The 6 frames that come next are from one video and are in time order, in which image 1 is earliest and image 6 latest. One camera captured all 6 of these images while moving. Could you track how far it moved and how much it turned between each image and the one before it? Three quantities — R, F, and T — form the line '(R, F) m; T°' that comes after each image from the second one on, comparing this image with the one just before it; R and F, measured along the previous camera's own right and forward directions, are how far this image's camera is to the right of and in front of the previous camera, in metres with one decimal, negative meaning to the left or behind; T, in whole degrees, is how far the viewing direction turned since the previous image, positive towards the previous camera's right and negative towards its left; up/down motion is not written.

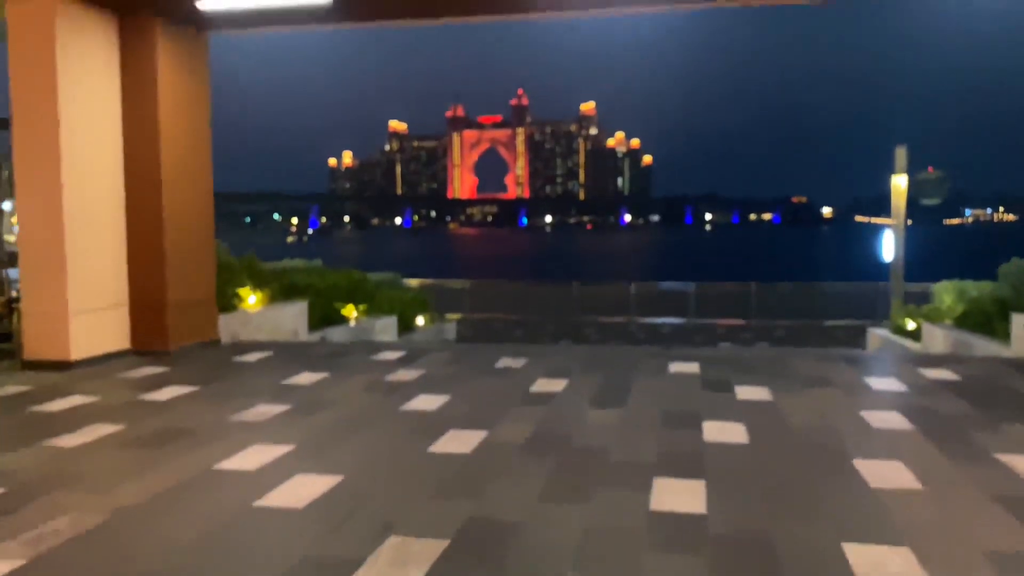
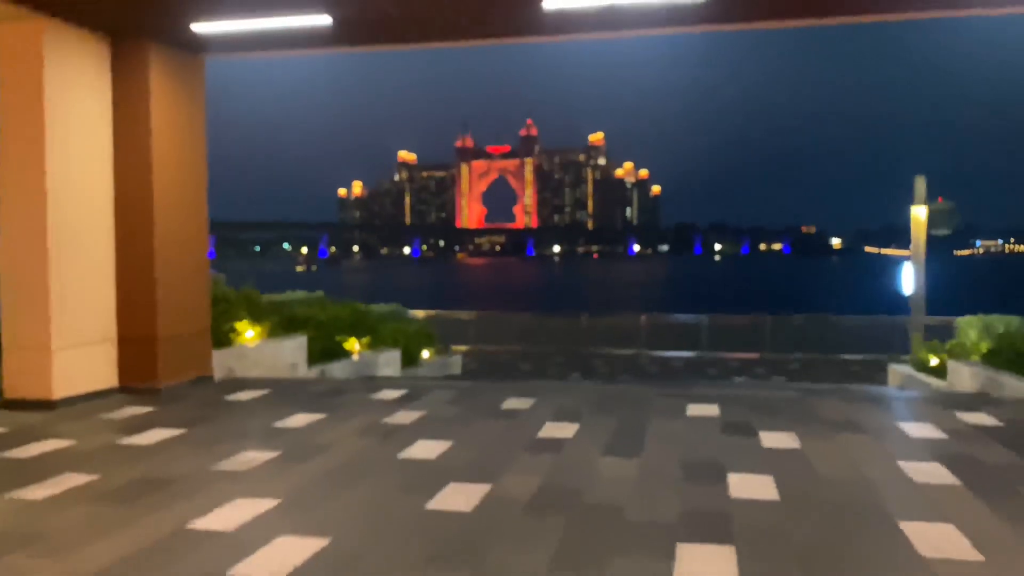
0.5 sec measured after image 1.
(0.0, +0.4) m; -1°
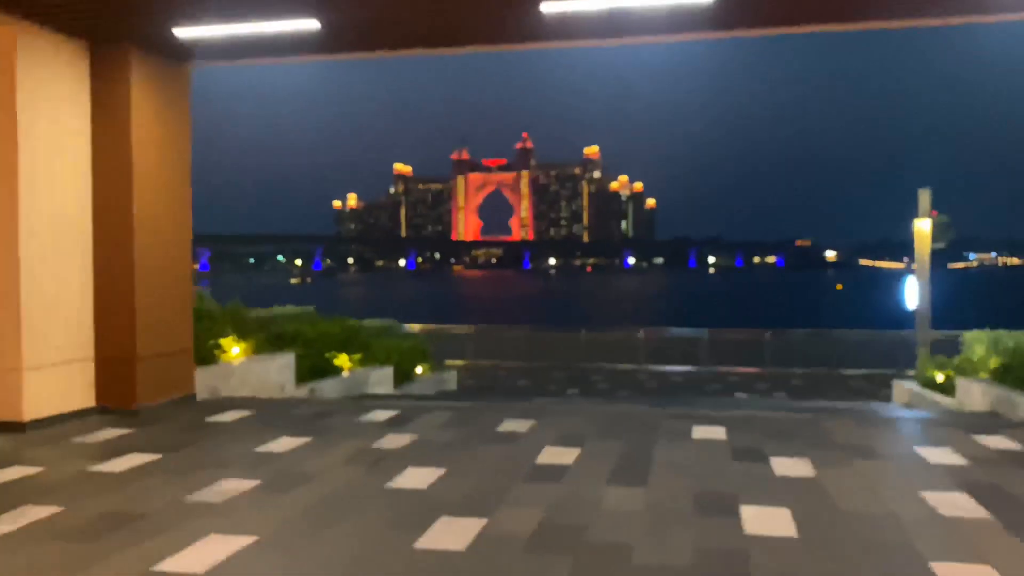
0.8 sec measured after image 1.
(0.0, +0.3) m; 0°
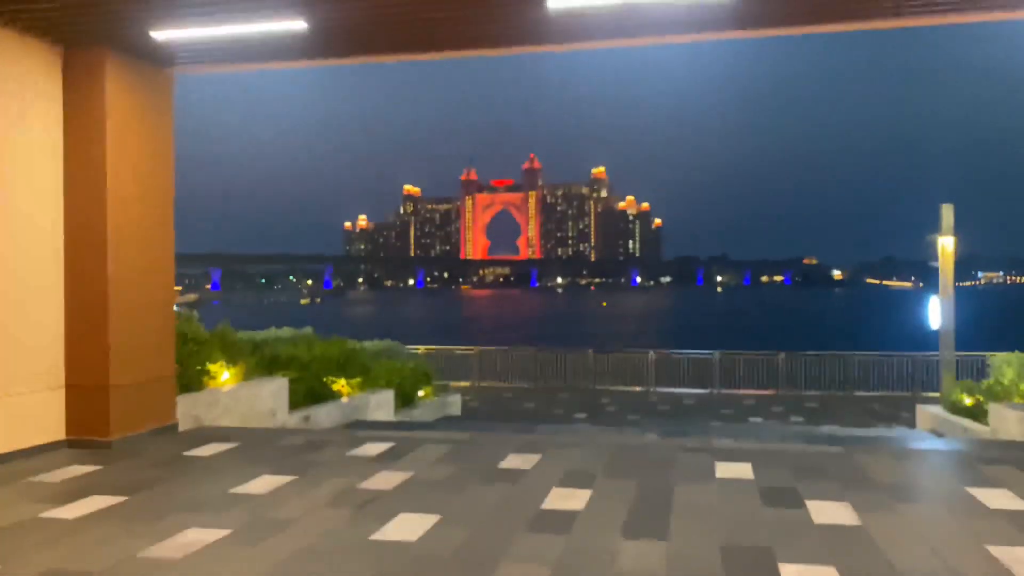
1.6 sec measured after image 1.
(0.0, +0.5) m; 0°
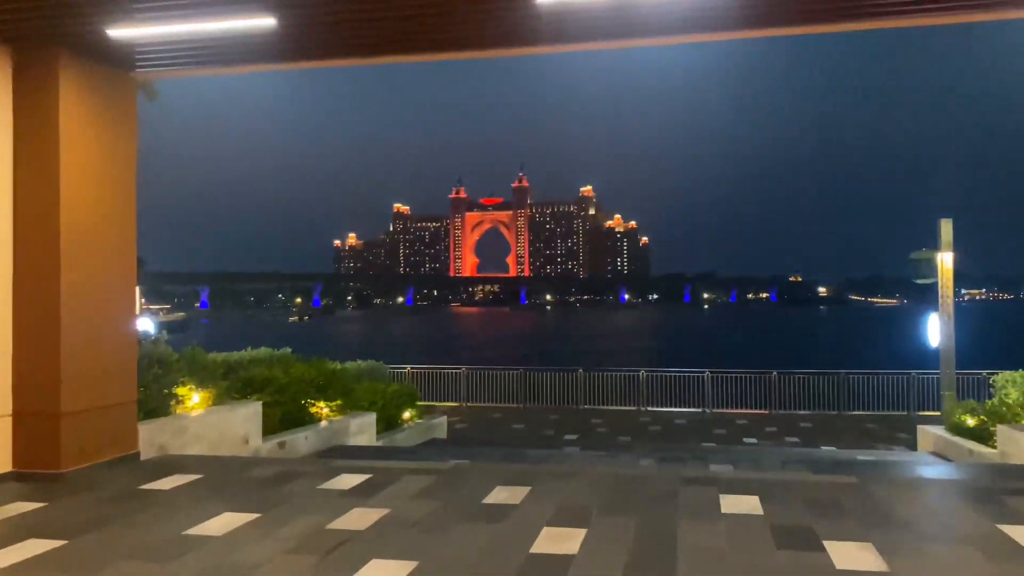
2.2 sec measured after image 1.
(0.0, +0.4) m; +1°
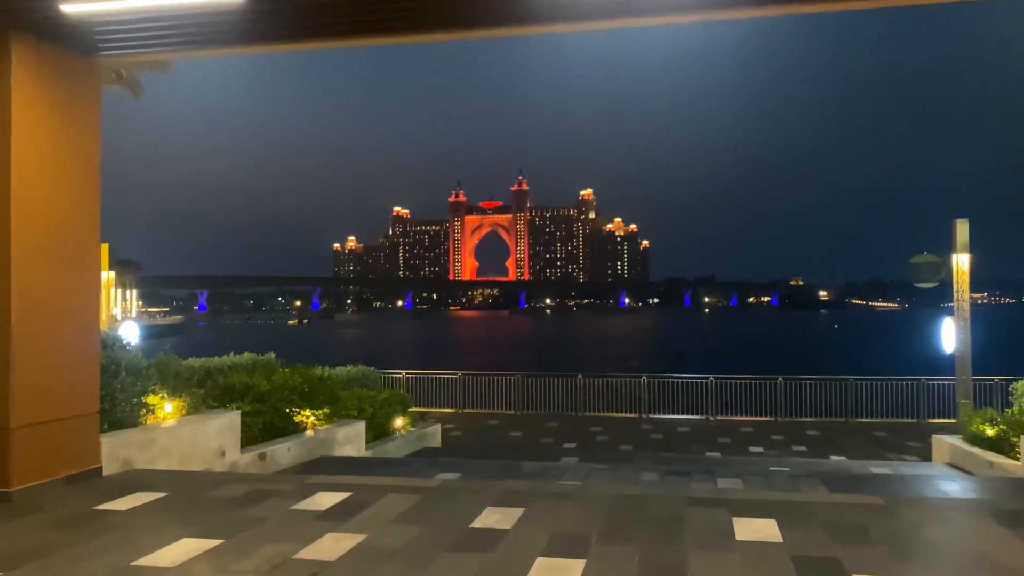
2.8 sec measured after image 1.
(+0.1, +0.5) m; 0°
